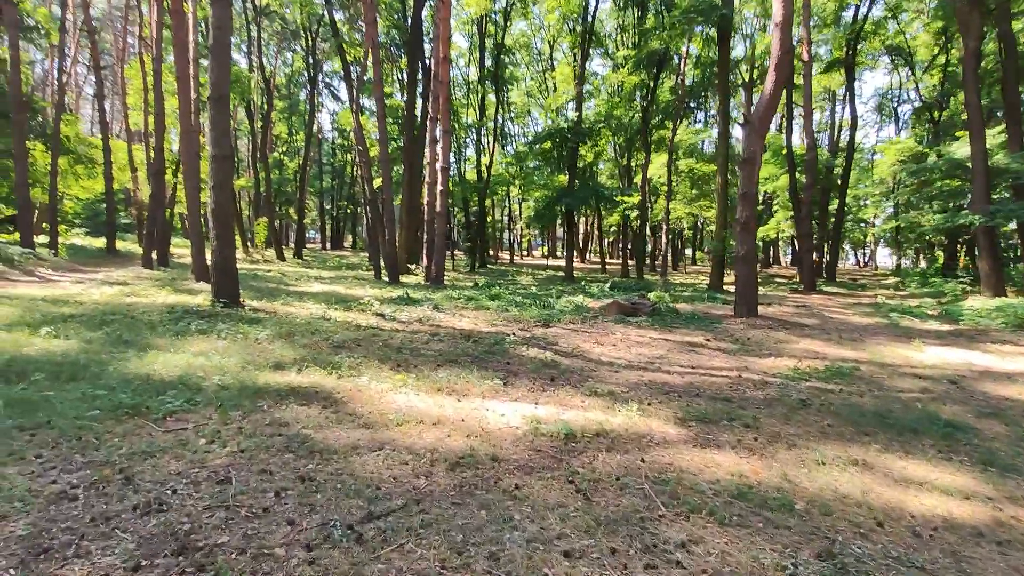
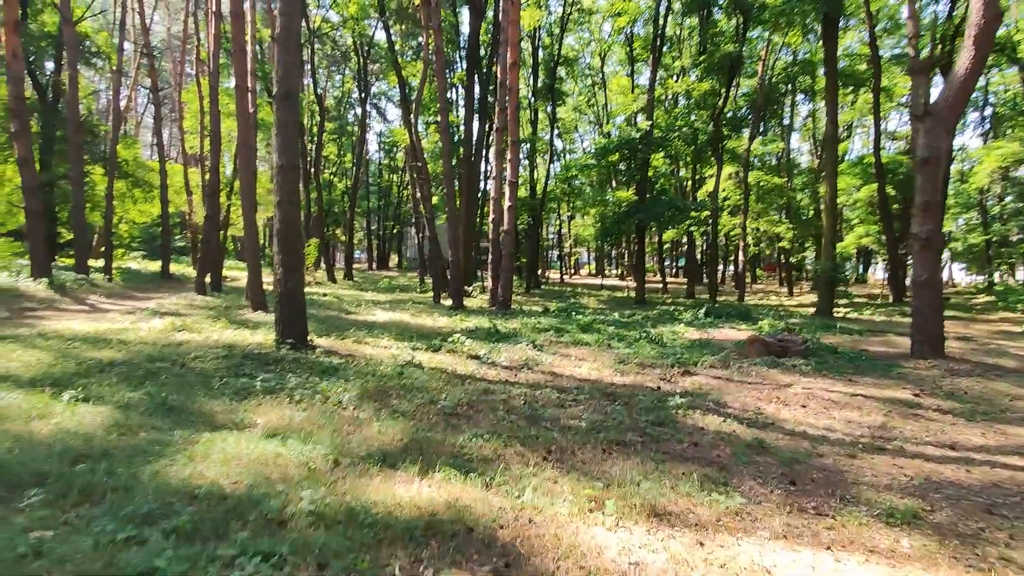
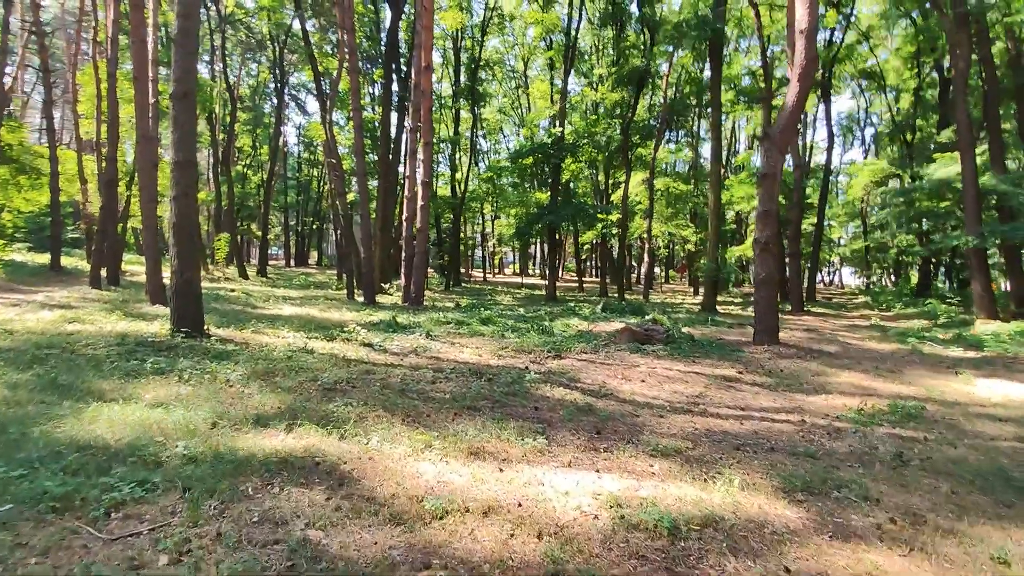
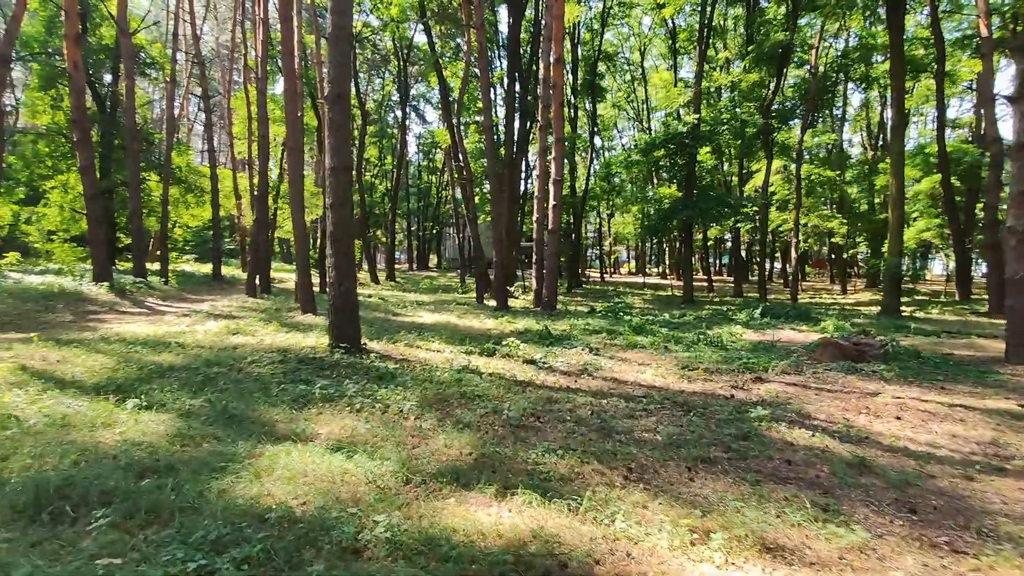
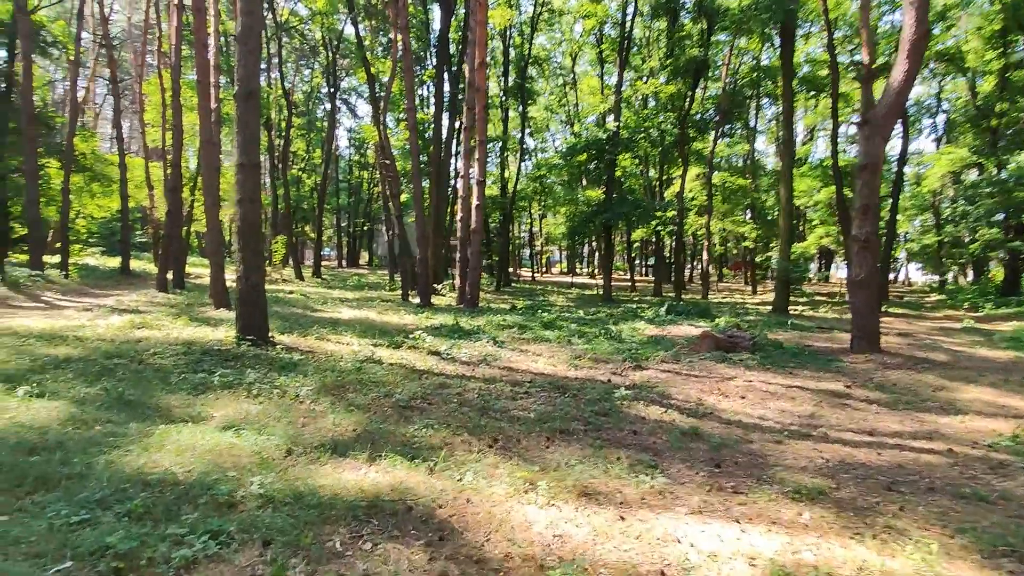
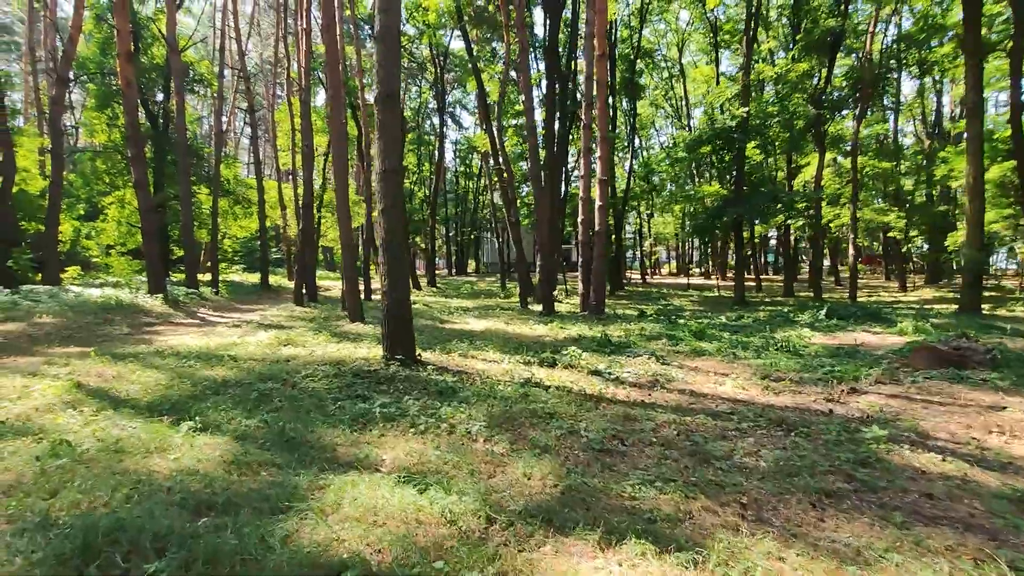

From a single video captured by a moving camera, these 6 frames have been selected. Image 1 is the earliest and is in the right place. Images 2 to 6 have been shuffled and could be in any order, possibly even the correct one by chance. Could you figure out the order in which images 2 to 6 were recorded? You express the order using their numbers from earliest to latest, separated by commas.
3, 5, 2, 4, 6
